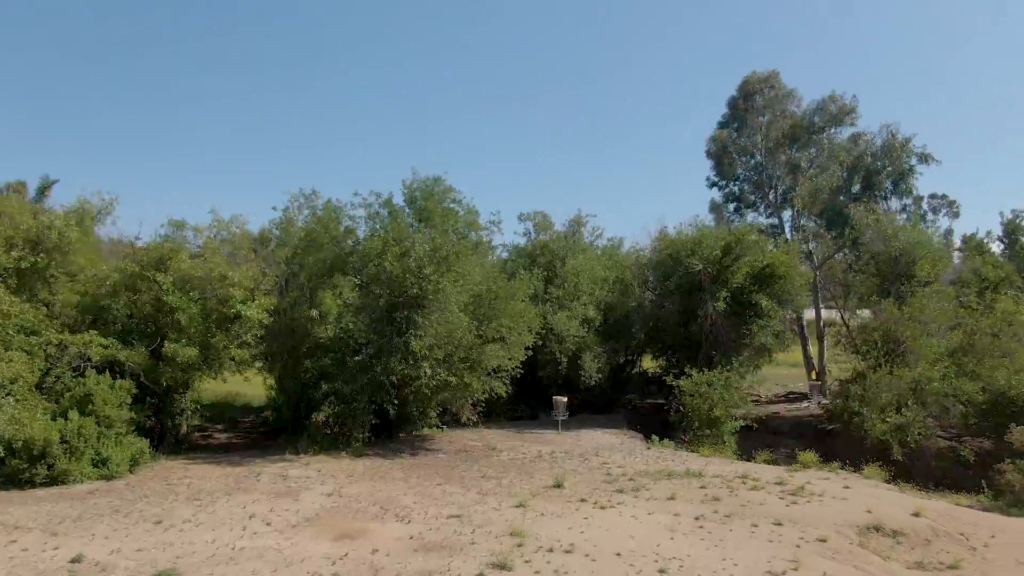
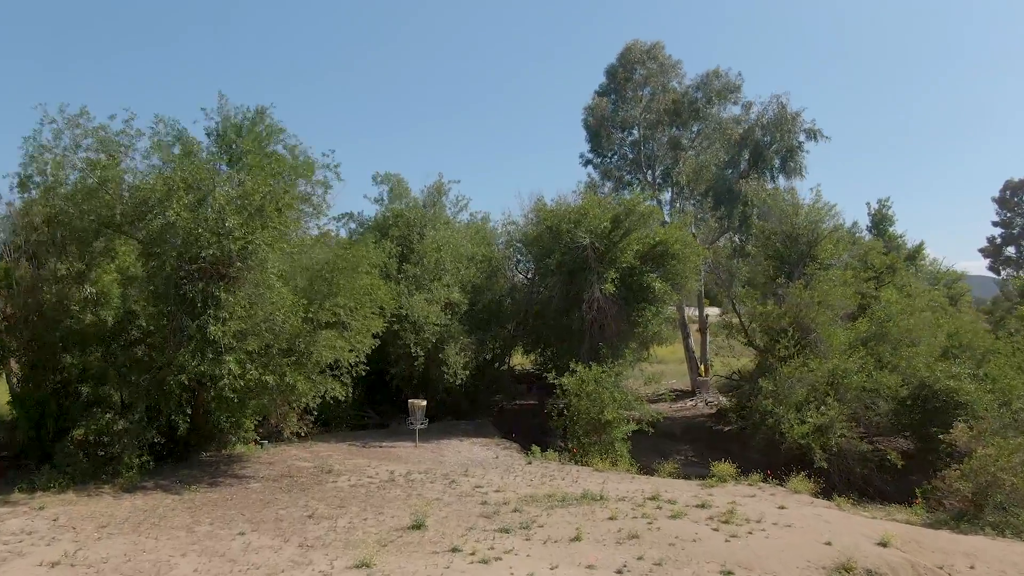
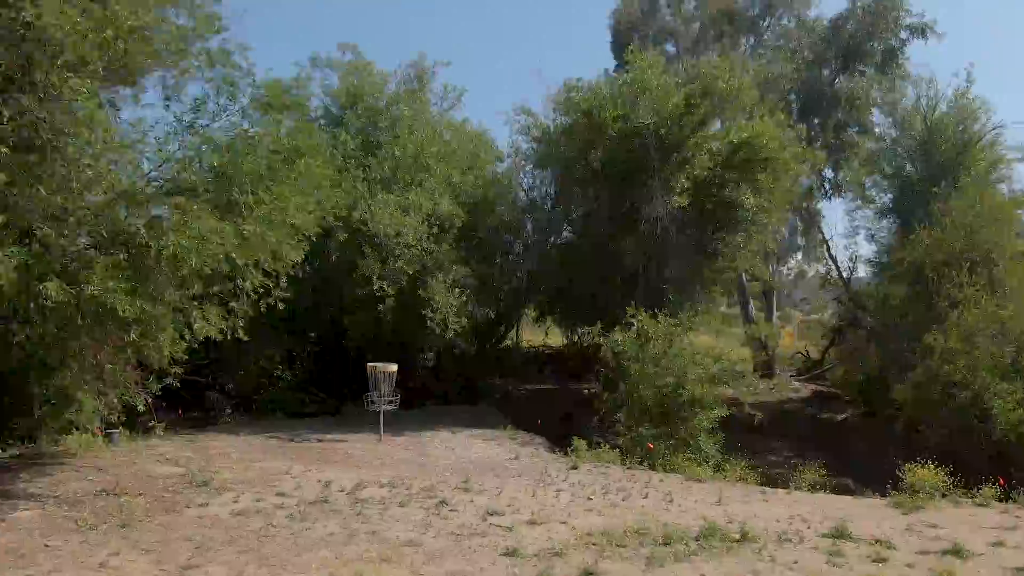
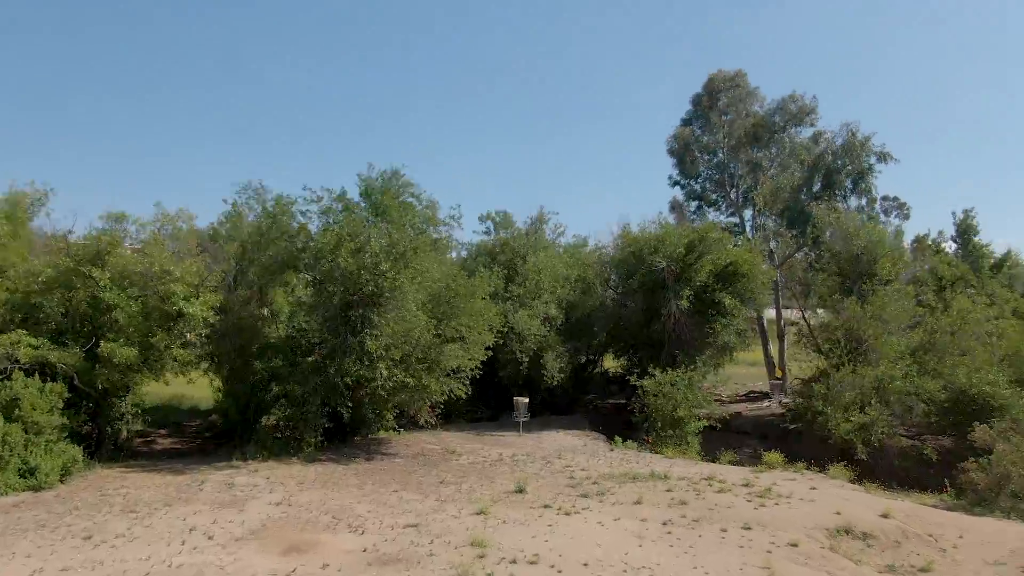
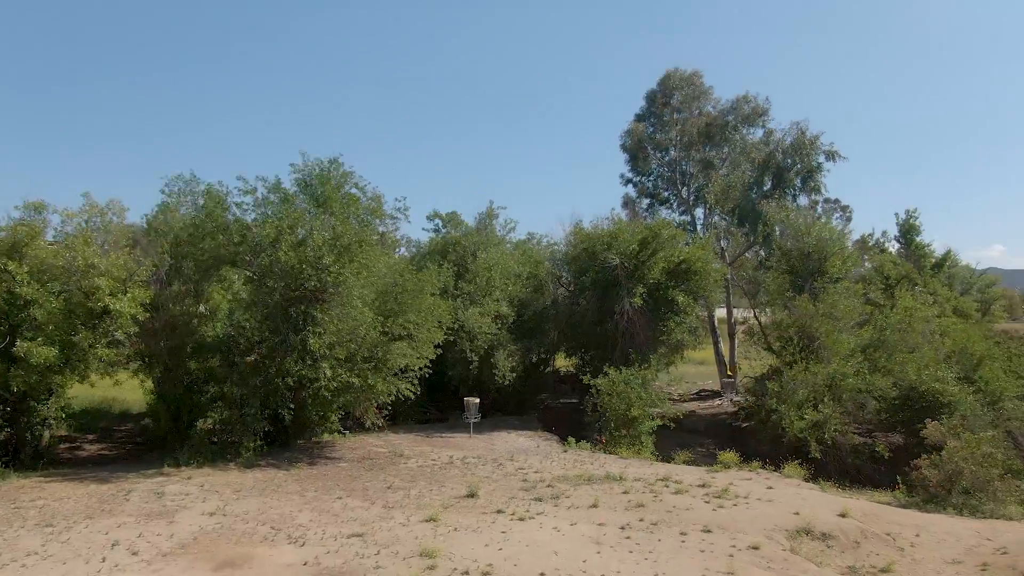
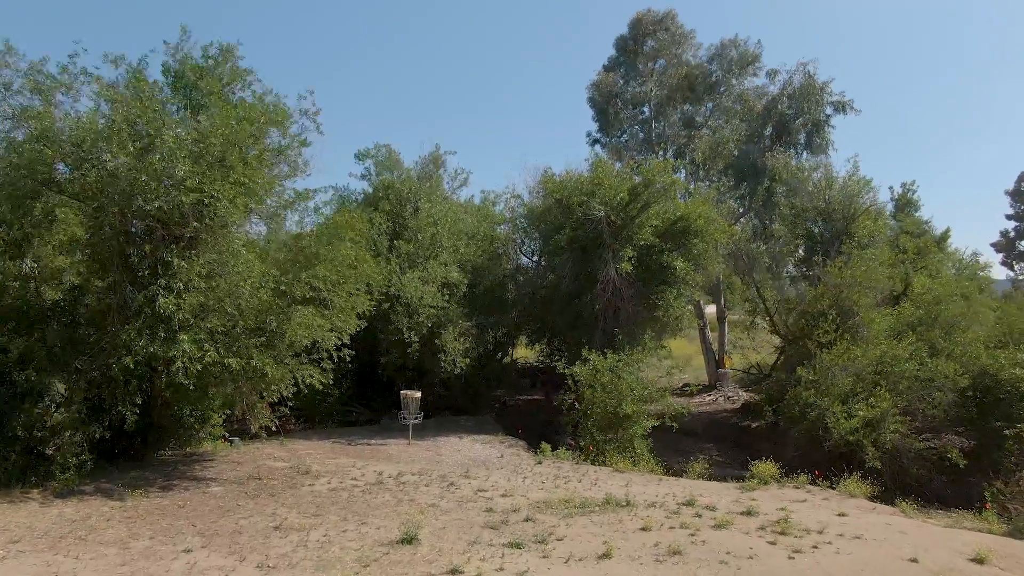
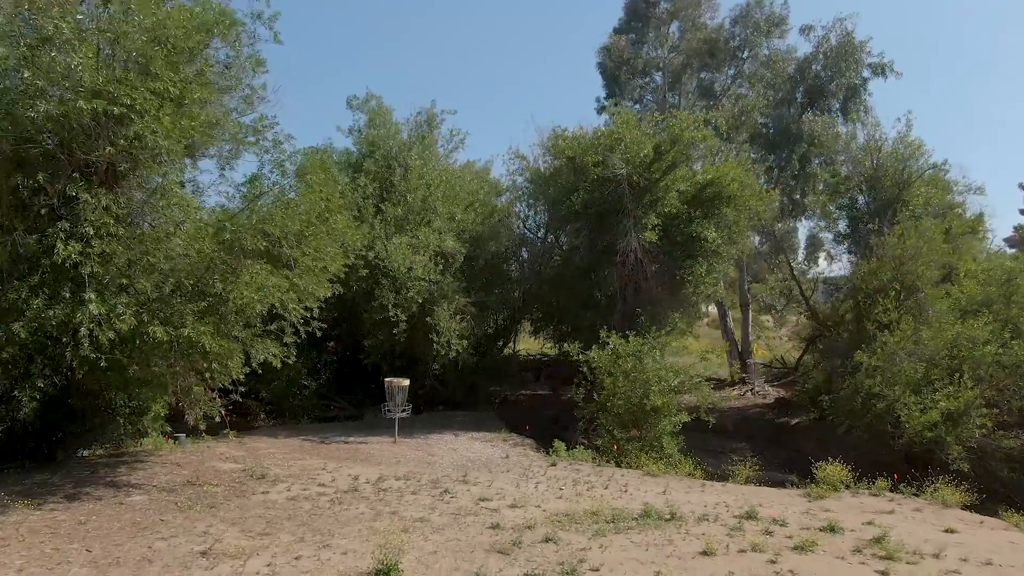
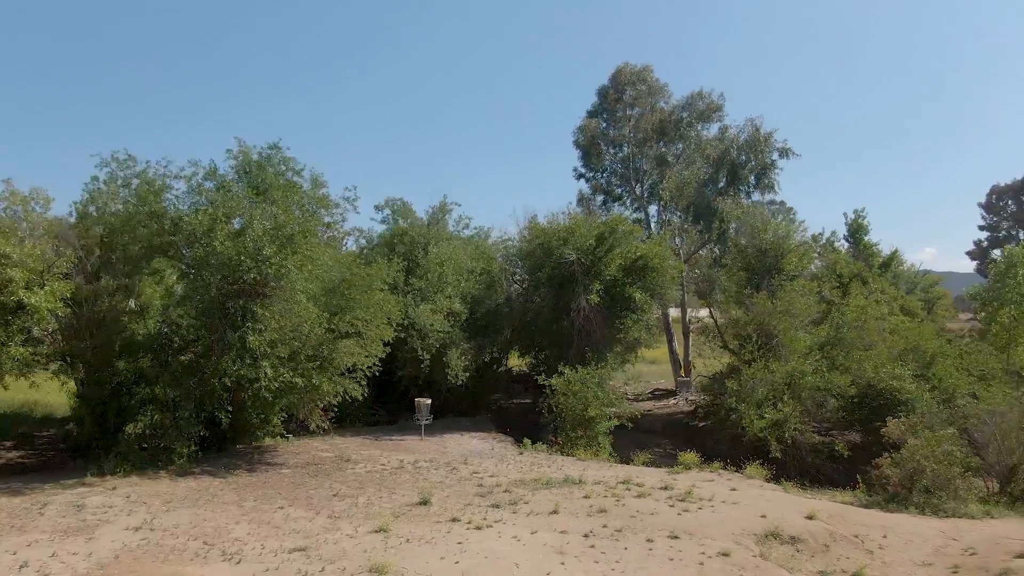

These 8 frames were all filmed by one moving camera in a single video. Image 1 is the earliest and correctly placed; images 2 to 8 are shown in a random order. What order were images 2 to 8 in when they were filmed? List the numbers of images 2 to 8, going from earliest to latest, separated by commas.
4, 5, 8, 2, 6, 7, 3
